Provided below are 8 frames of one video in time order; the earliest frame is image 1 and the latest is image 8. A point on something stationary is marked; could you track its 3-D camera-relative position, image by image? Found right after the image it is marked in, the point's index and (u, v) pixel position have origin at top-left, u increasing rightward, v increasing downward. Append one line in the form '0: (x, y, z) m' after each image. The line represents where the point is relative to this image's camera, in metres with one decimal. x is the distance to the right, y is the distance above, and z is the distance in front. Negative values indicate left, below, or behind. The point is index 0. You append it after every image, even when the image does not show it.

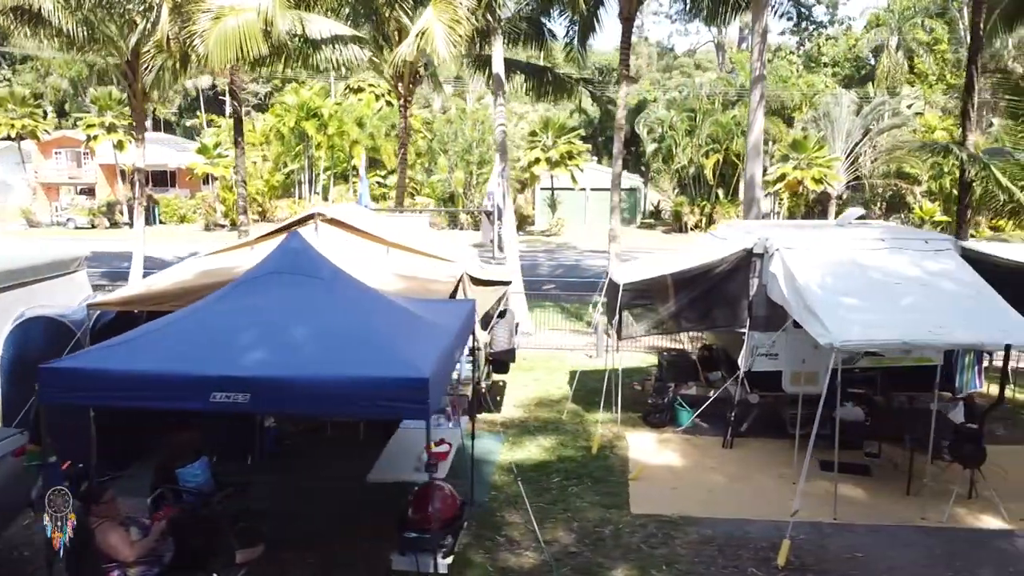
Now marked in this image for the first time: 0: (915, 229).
0: (+5.8, +0.8, +10.8) m
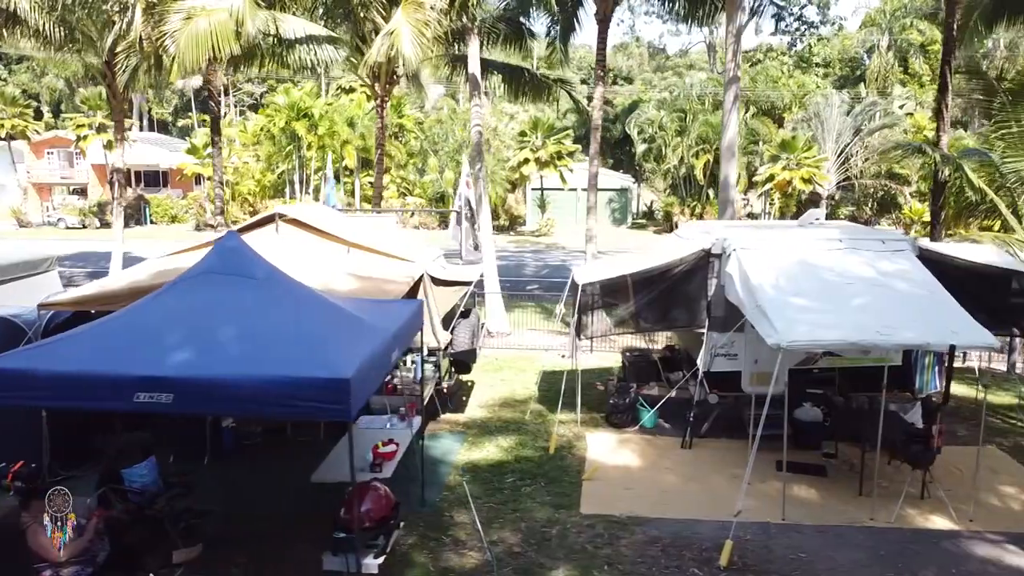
0: (+5.2, +0.8, +10.8) m
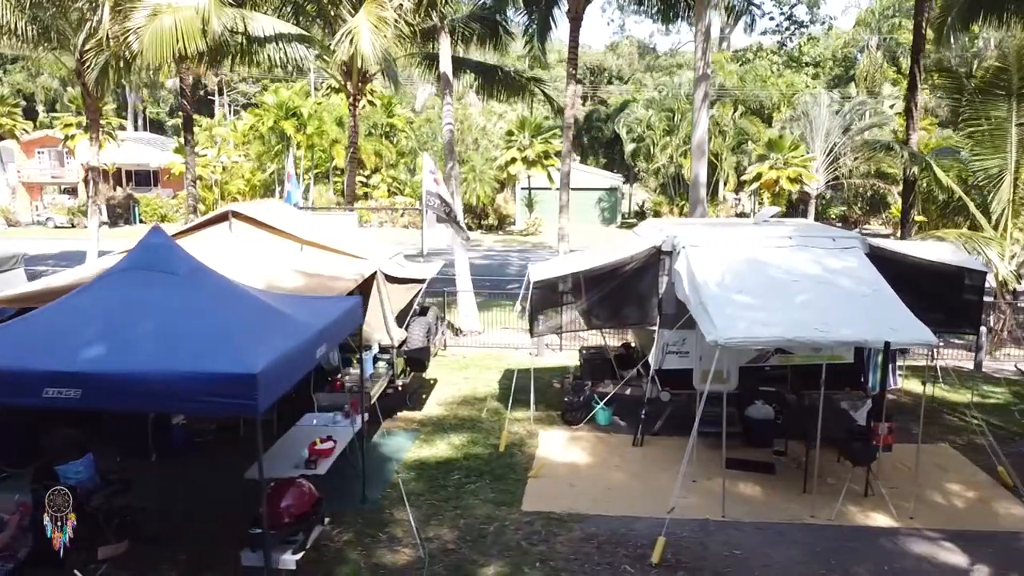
0: (+4.5, +0.9, +10.8) m
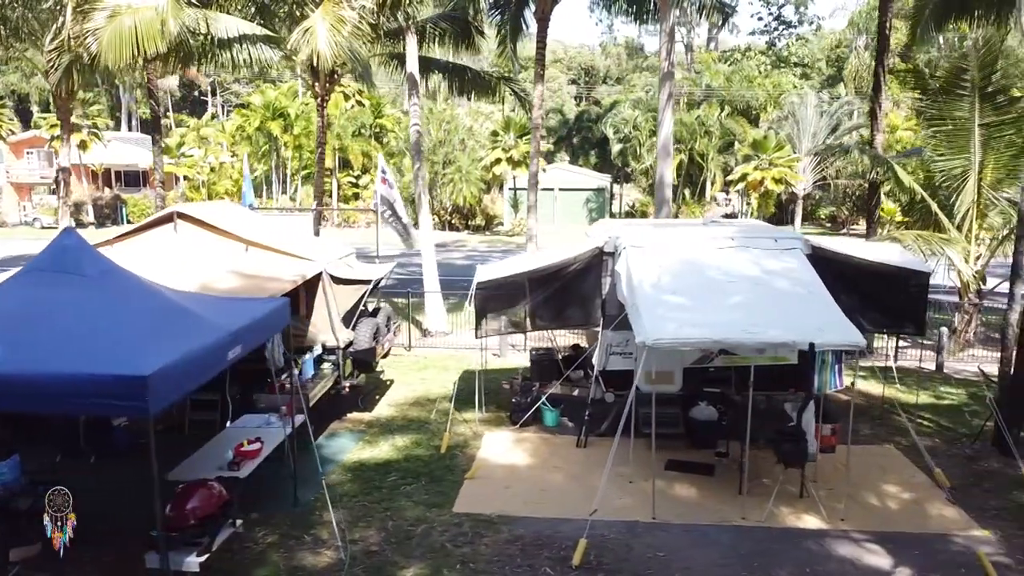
0: (+3.7, +0.8, +10.8) m
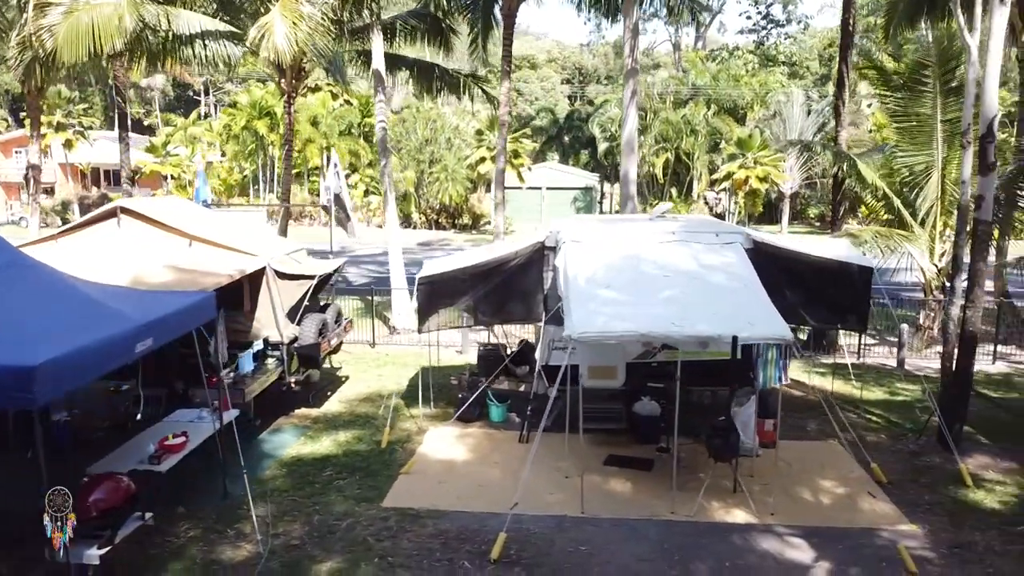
0: (+2.9, +0.9, +10.7) m
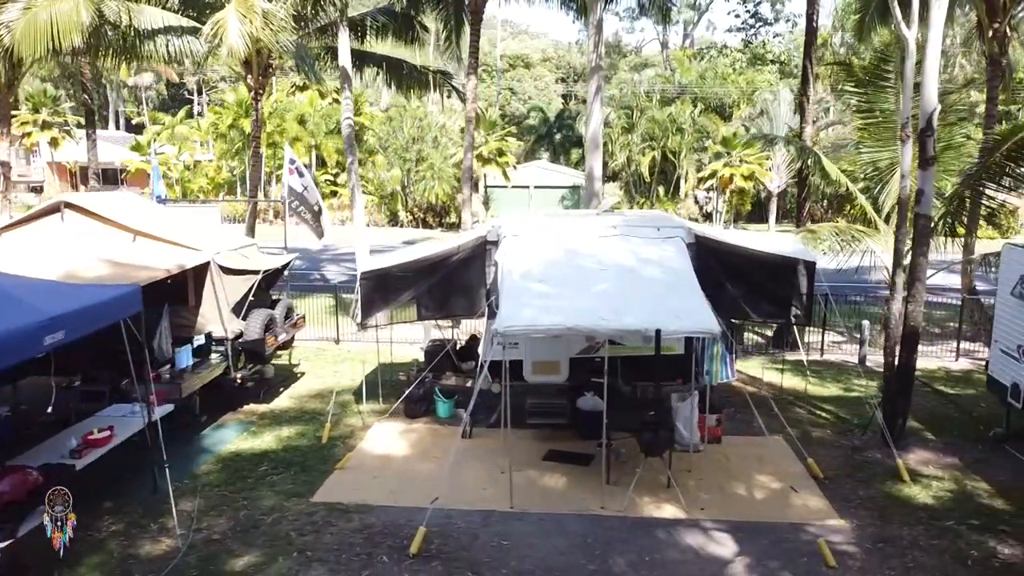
0: (+2.1, +1.0, +10.7) m
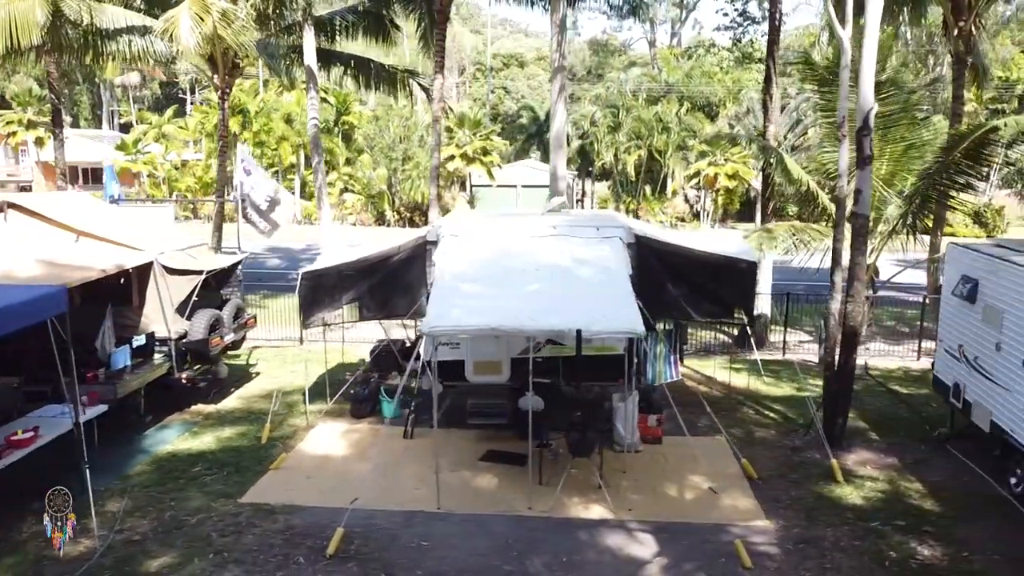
0: (+1.2, +1.0, +10.7) m
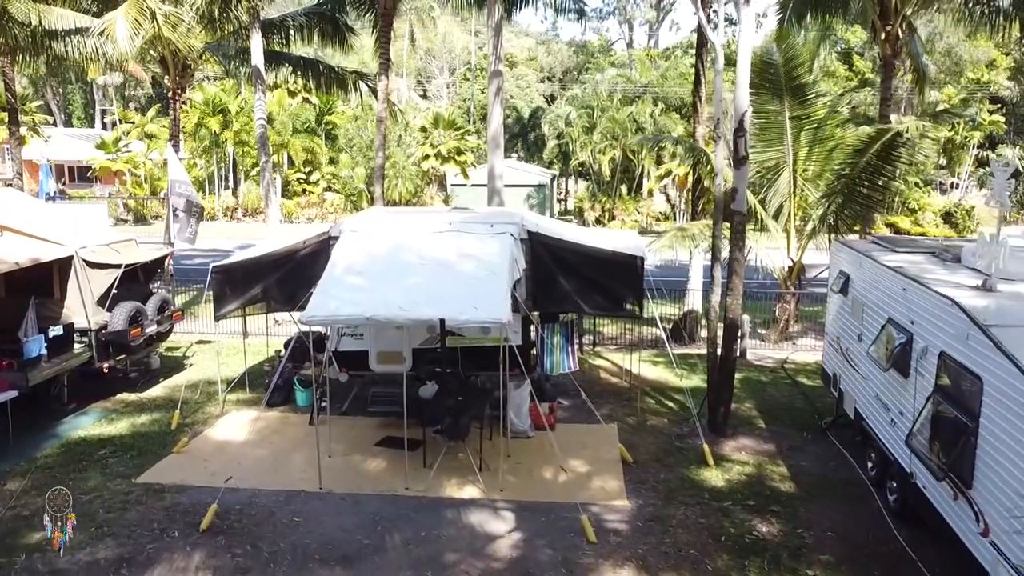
0: (-0.2, +1.1, +11.2) m
